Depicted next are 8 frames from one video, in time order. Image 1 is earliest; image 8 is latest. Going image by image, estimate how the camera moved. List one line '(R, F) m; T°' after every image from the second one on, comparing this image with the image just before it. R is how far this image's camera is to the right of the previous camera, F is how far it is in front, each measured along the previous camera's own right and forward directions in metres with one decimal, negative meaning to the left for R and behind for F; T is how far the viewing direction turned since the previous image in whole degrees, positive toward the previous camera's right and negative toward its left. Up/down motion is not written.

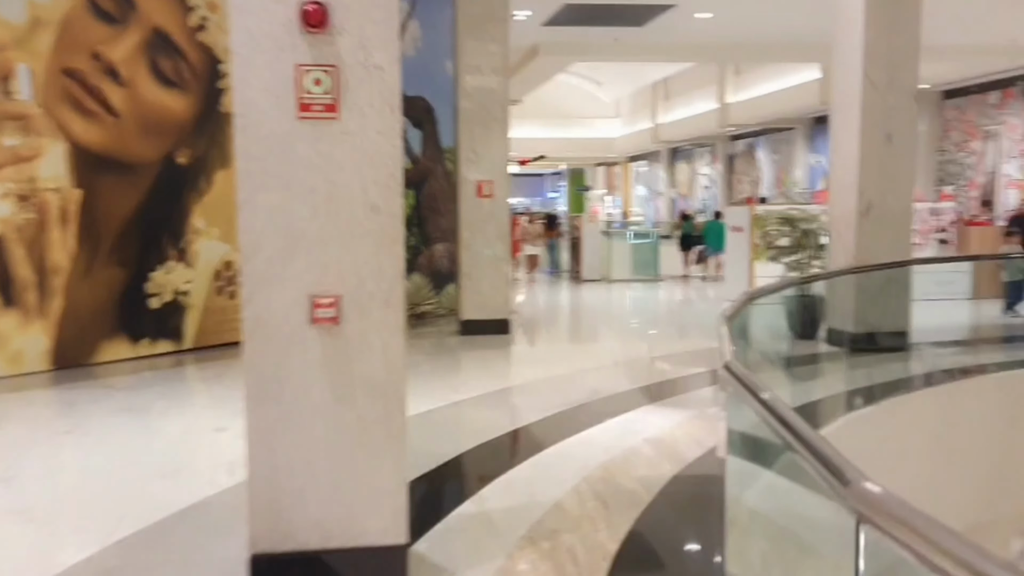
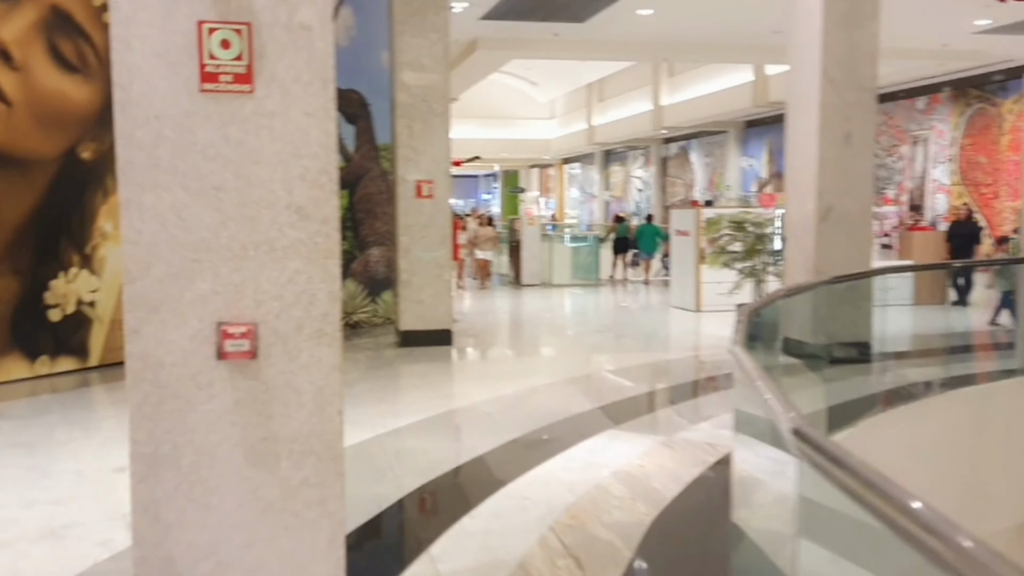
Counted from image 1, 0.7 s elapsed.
(-0.1, +0.6) m; +4°
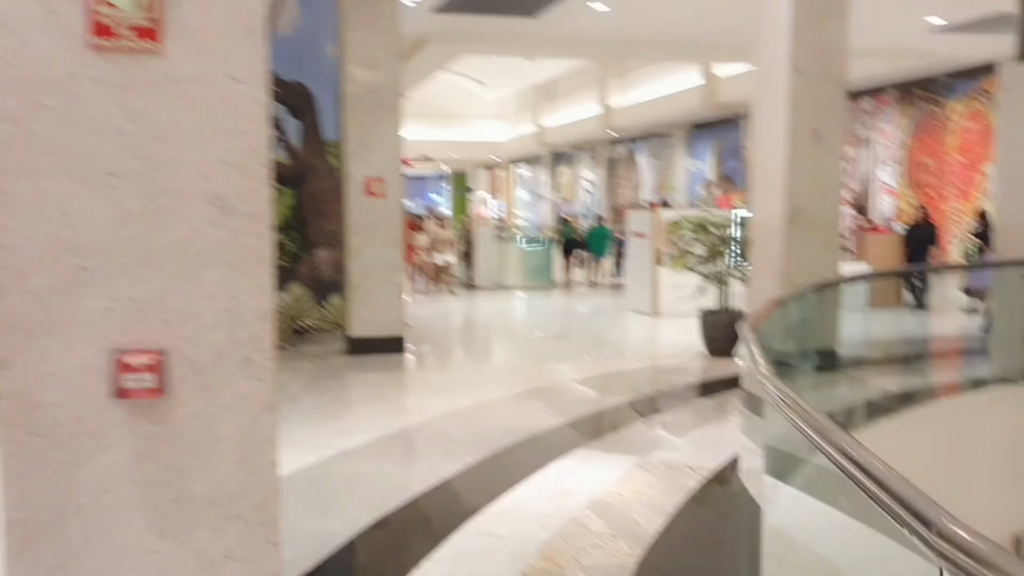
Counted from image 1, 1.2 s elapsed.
(-0.1, +0.4) m; +3°
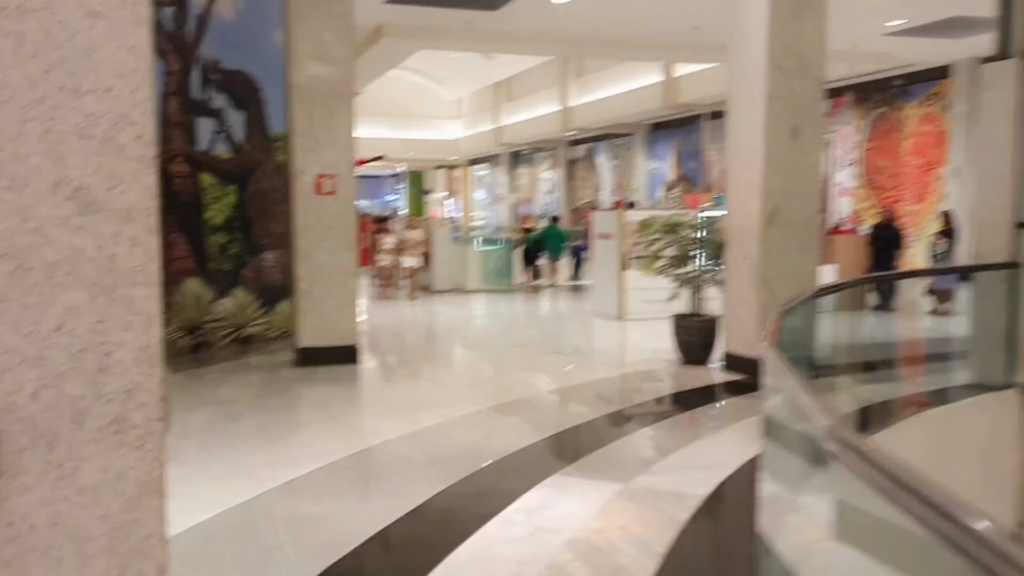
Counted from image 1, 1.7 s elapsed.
(0.0, +0.5) m; +3°
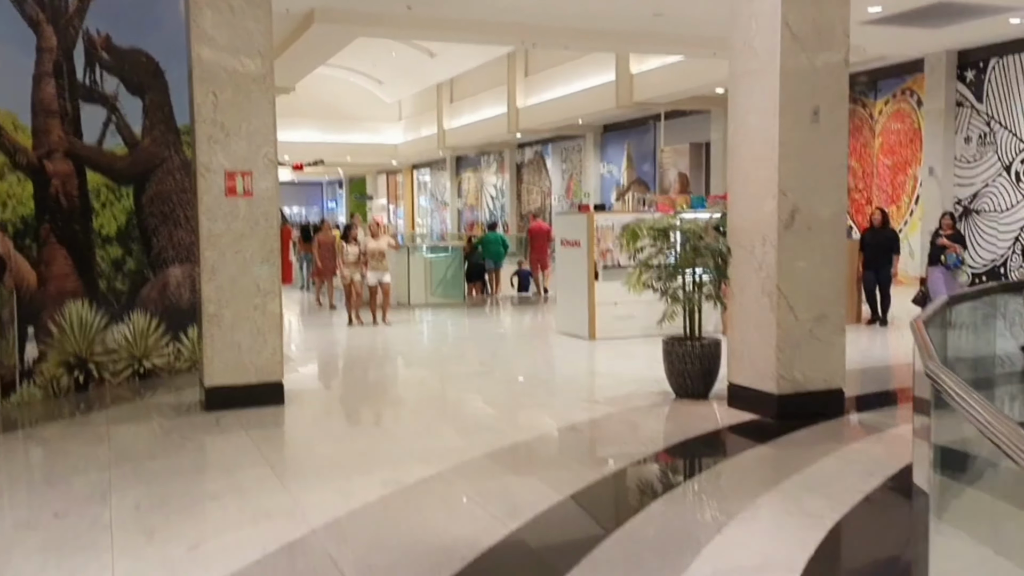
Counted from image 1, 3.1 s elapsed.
(-0.1, +1.2) m; +3°
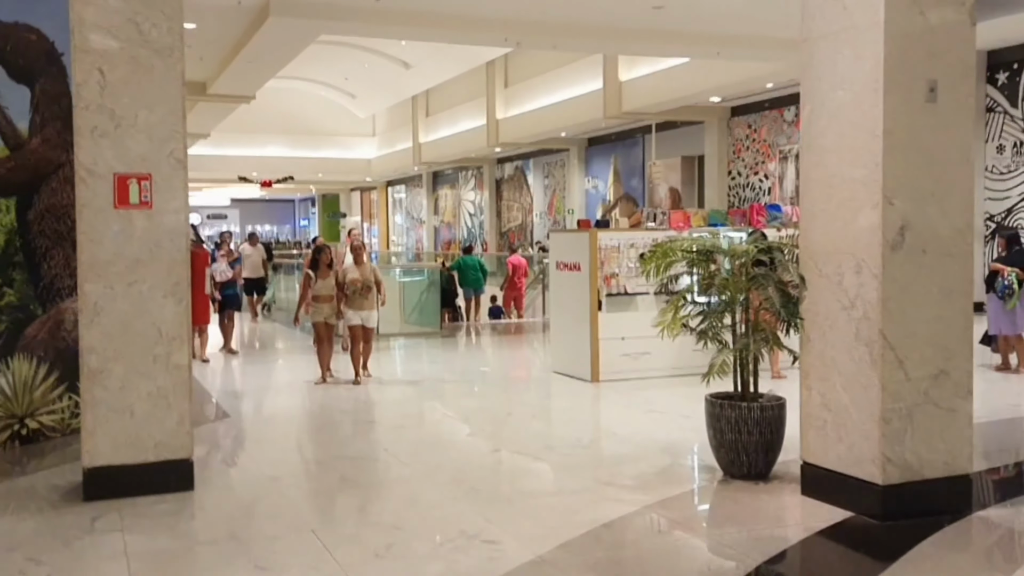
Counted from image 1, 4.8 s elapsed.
(-0.1, +1.5) m; +1°
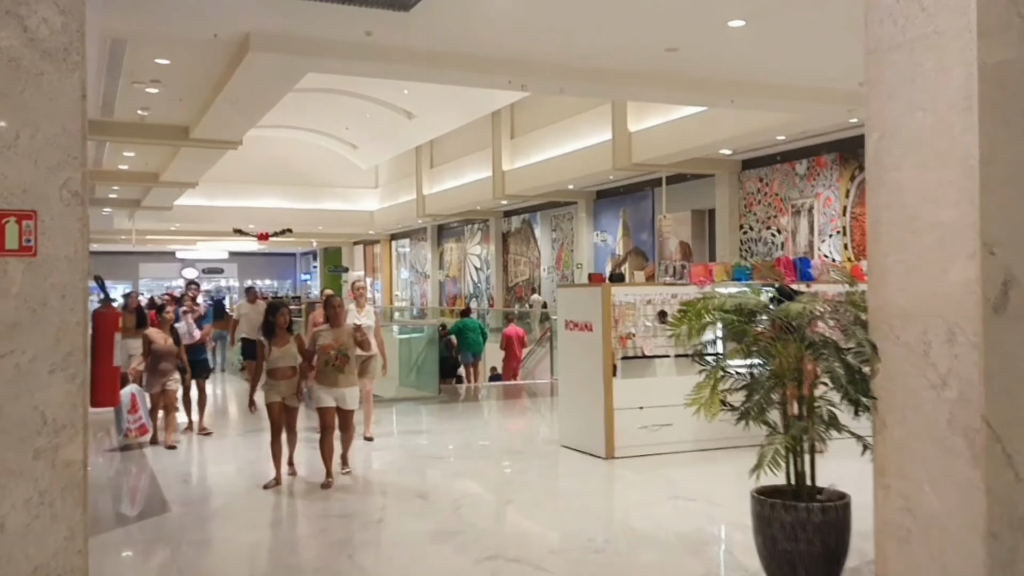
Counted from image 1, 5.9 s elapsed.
(0.0, +0.8) m; 0°
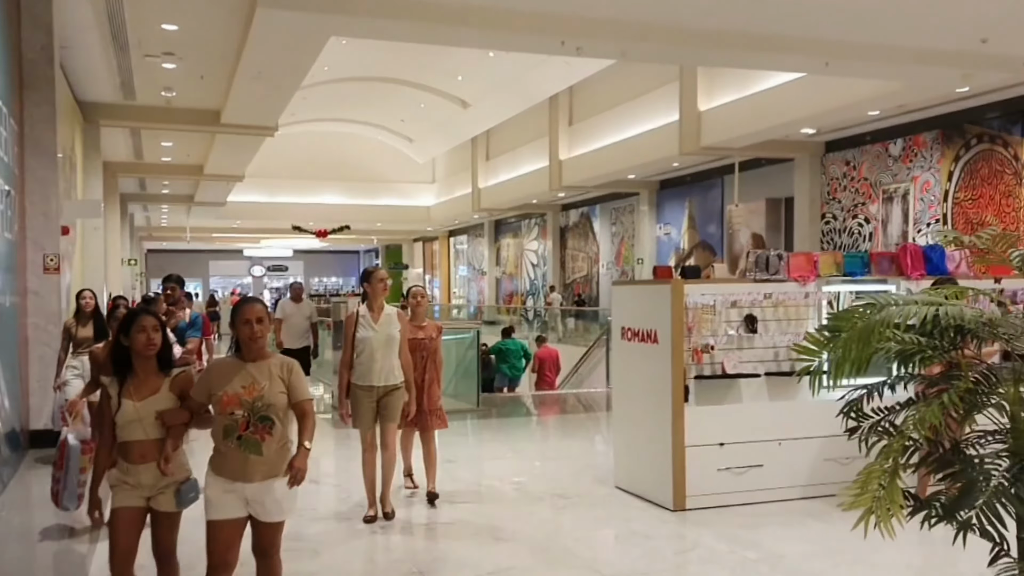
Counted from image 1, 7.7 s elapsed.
(+0.1, +1.6) m; -4°
